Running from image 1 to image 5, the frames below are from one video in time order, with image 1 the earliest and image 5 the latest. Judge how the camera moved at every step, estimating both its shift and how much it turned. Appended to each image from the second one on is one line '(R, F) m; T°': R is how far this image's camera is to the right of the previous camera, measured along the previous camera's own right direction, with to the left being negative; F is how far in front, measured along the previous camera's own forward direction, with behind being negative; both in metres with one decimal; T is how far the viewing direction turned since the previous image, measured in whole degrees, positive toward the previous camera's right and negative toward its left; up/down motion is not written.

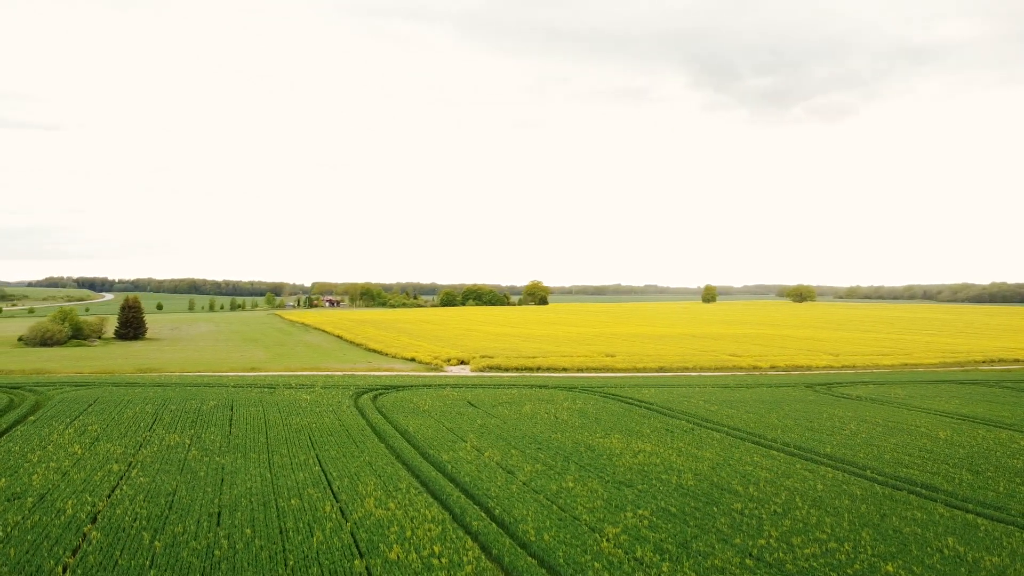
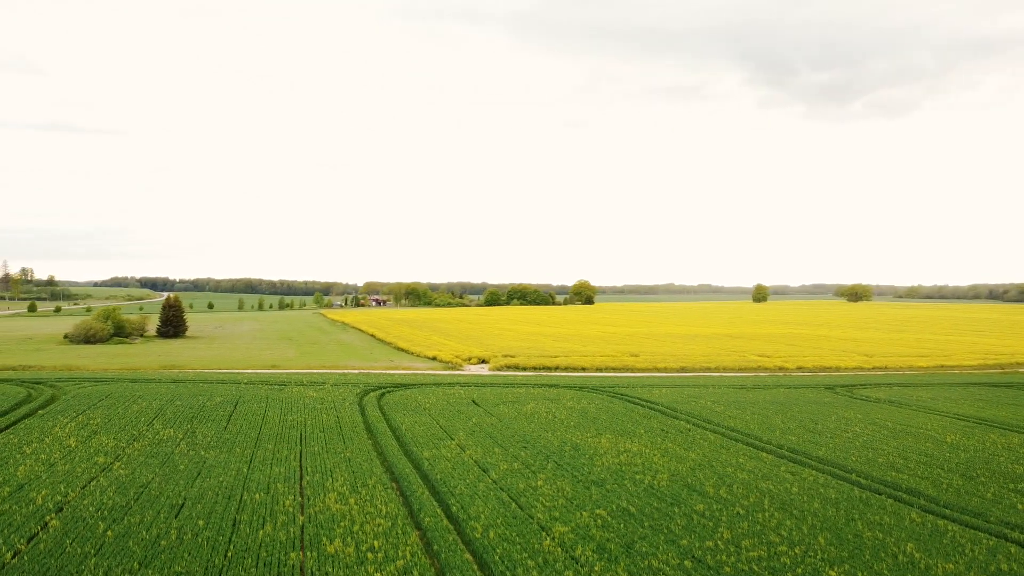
(+1.0, +0.1) m; -2°
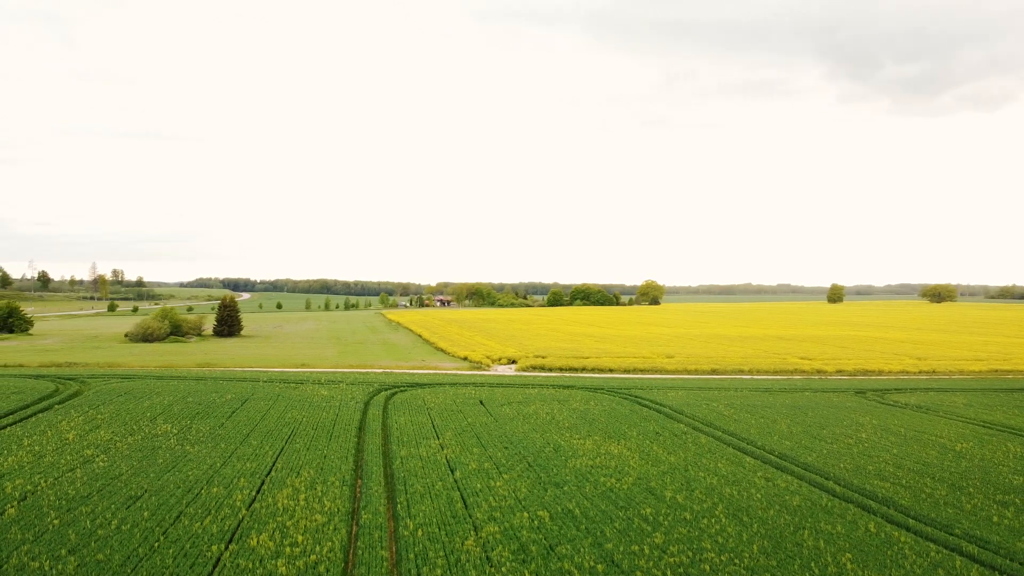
(+1.4, +0.1) m; -3°
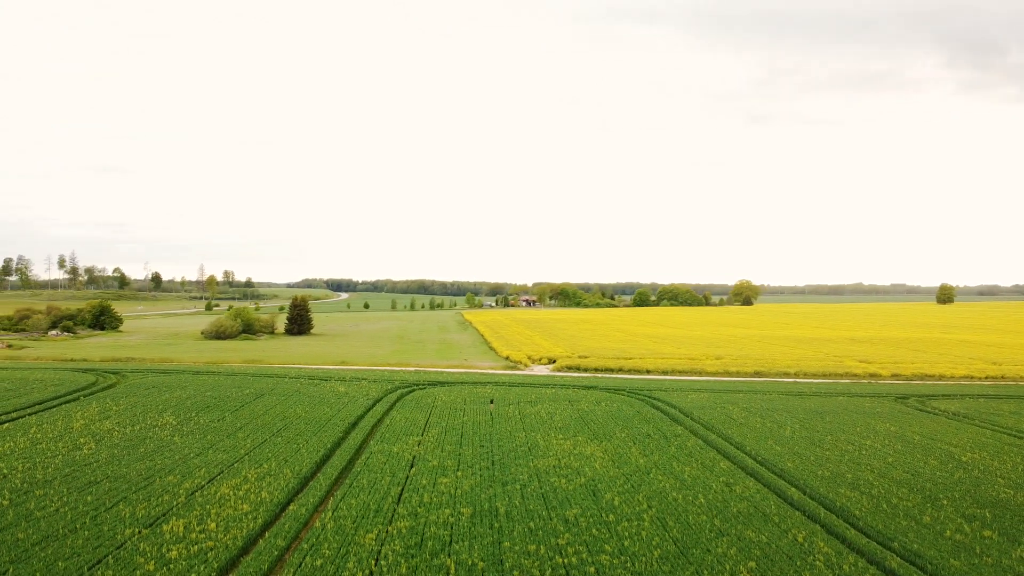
(+1.9, 0.0) m; -4°
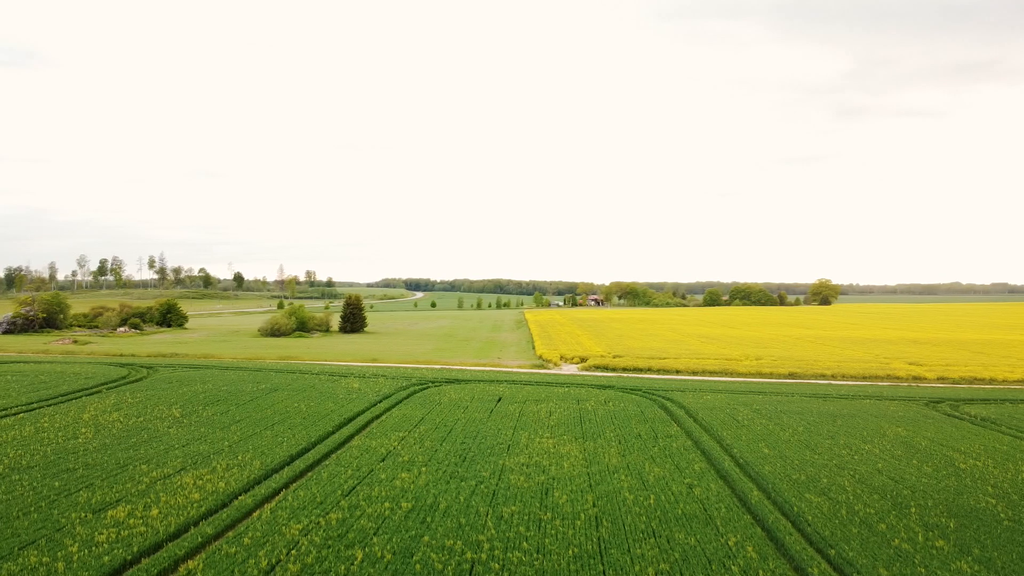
(+1.5, 0.0) m; -3°
